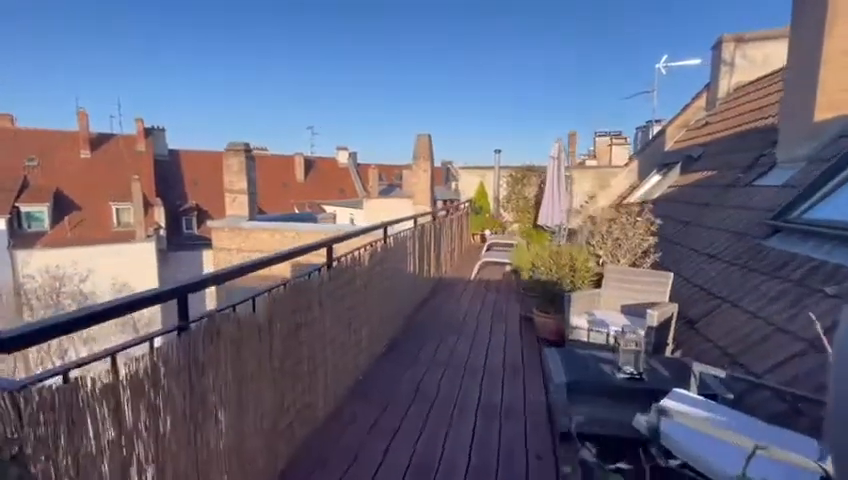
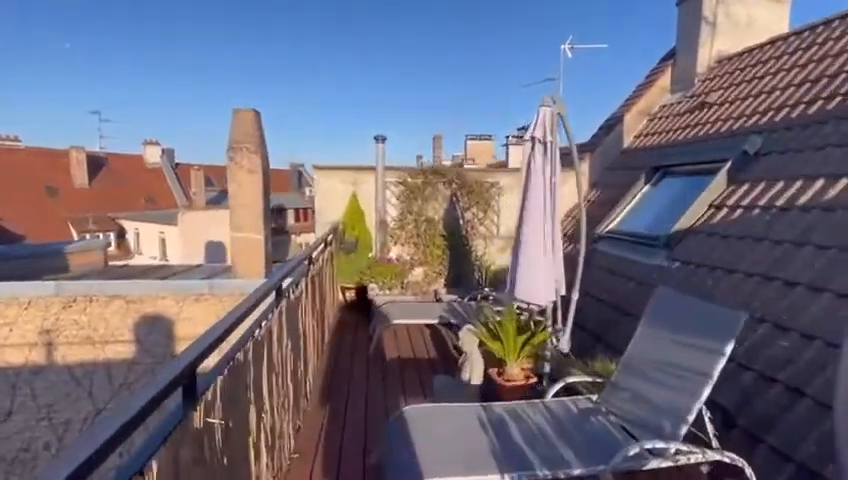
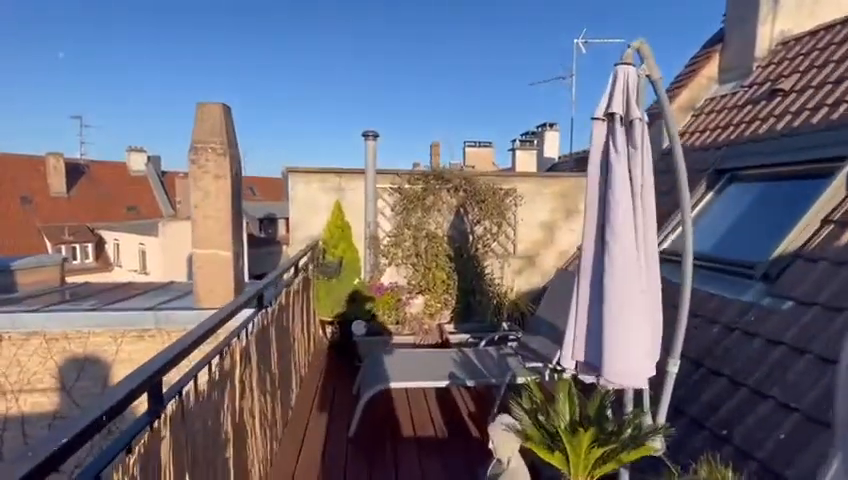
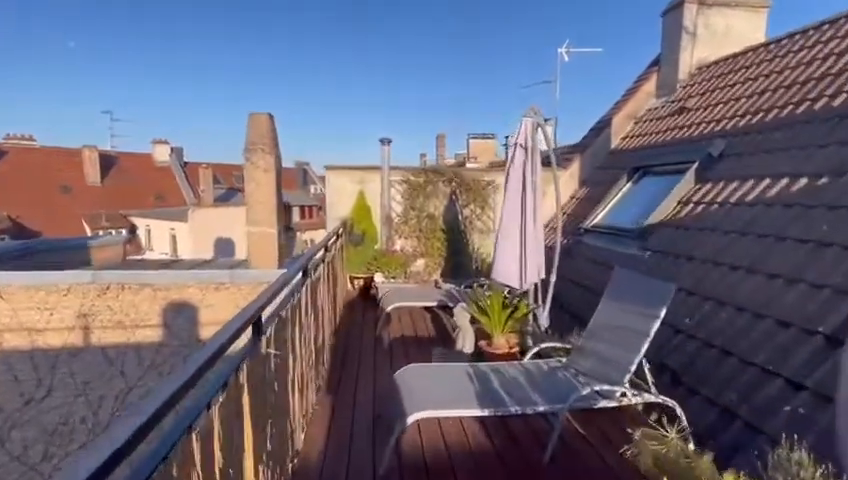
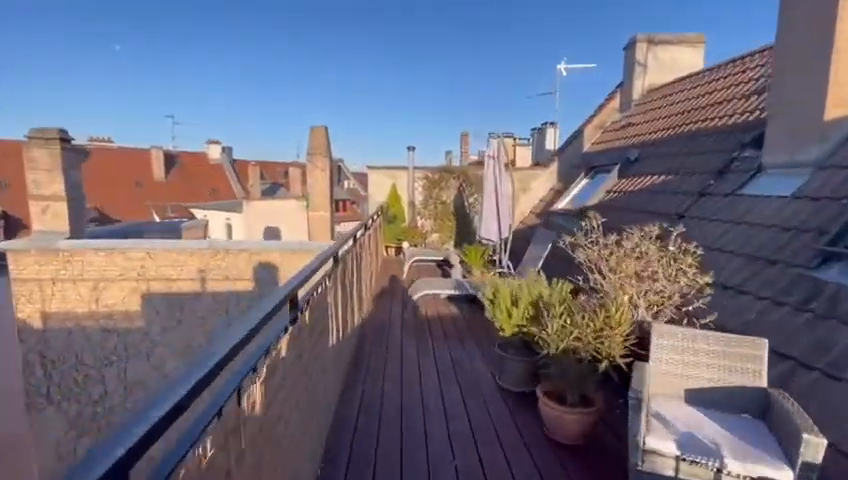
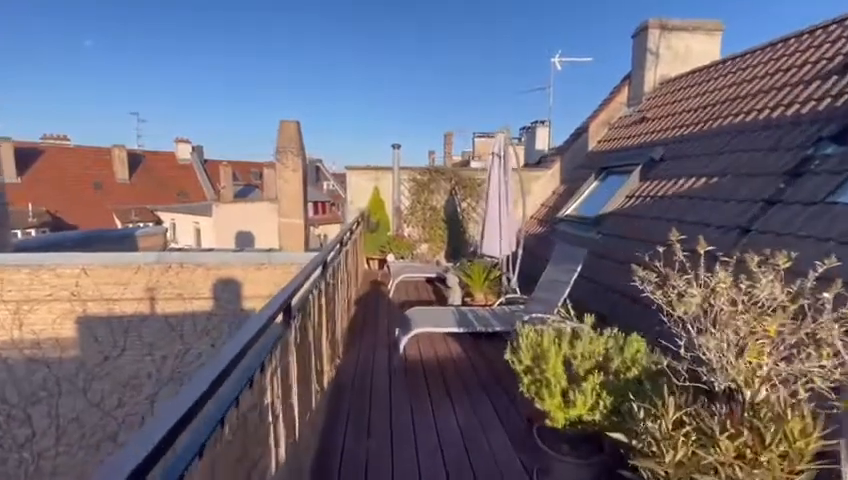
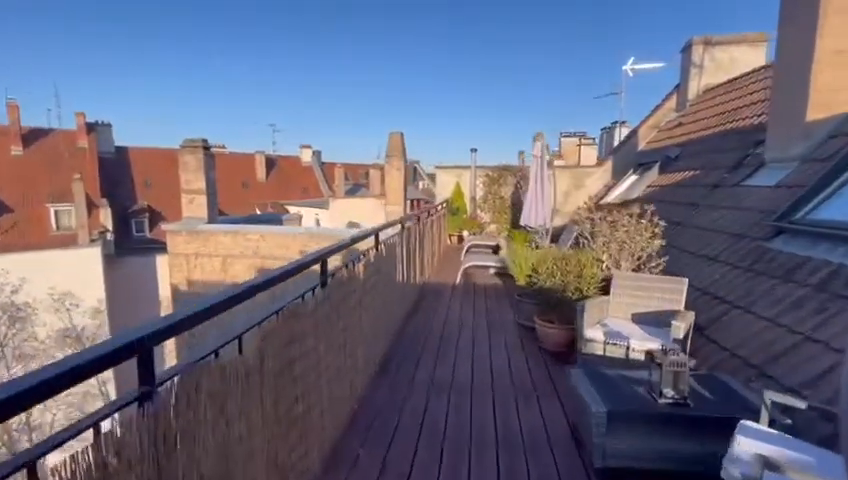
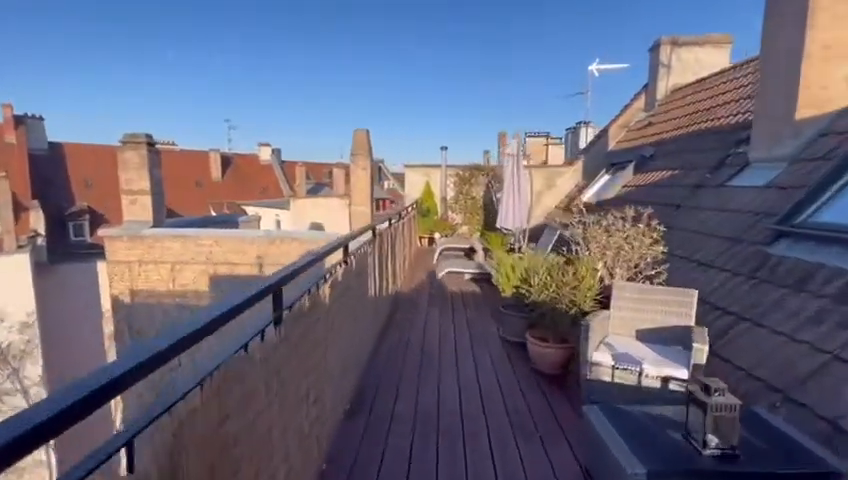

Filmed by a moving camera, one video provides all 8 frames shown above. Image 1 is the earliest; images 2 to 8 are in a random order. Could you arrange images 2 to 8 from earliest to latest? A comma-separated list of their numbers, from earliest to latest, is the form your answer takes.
7, 8, 5, 6, 4, 2, 3
